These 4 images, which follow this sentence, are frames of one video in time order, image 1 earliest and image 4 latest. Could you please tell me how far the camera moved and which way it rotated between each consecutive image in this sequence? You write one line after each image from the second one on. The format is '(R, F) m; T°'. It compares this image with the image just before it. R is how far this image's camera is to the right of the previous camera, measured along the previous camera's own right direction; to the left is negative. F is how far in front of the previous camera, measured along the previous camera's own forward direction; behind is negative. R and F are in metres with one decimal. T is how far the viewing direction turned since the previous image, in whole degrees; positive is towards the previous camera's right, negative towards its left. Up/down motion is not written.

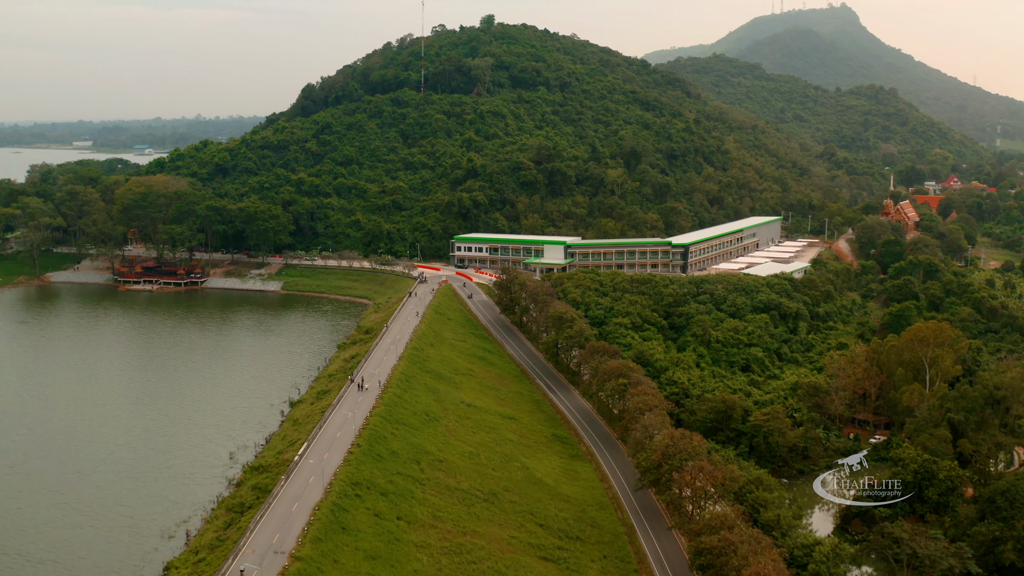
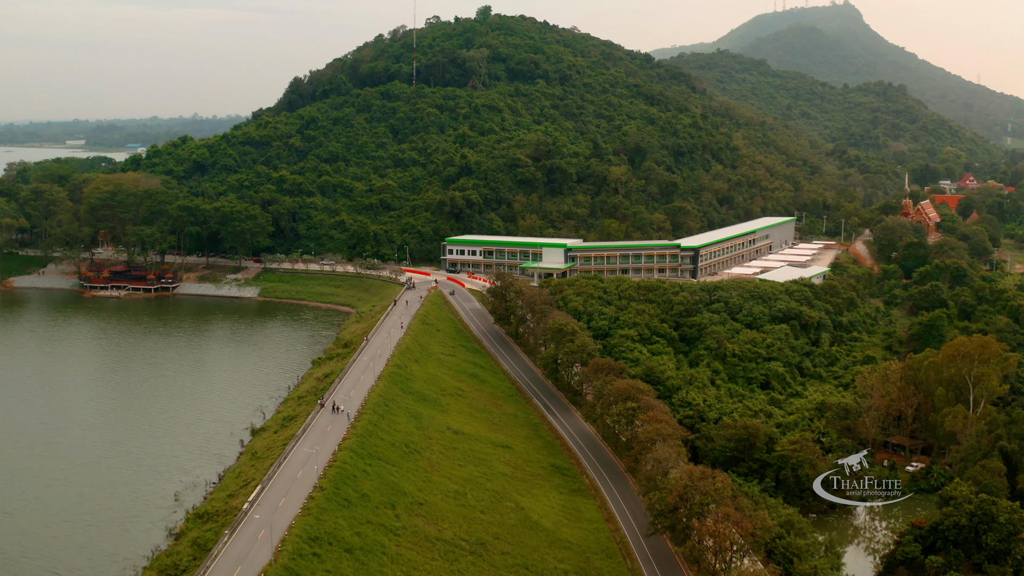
(+0.5, +7.7) m; 0°
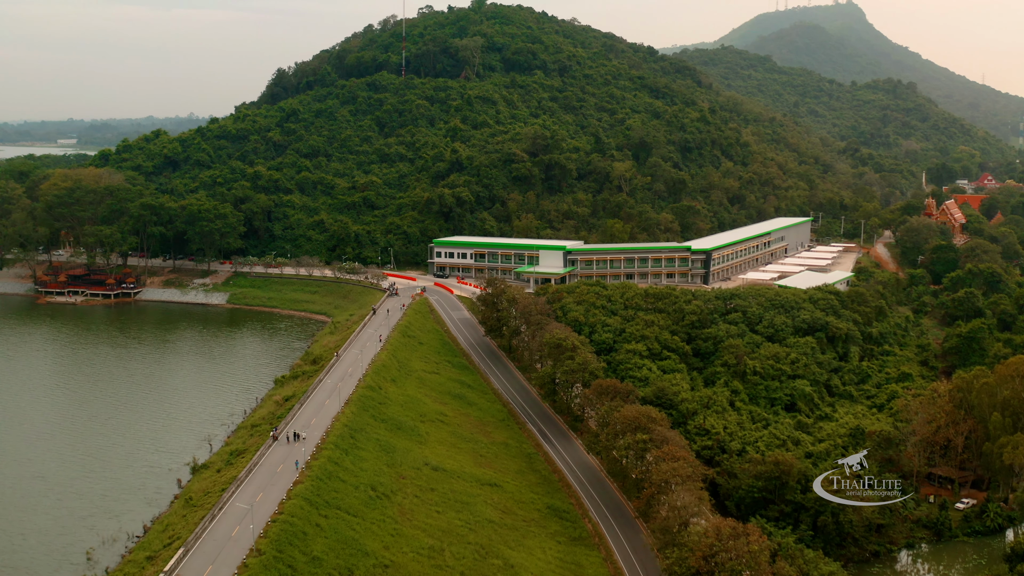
(+0.6, +8.5) m; 0°
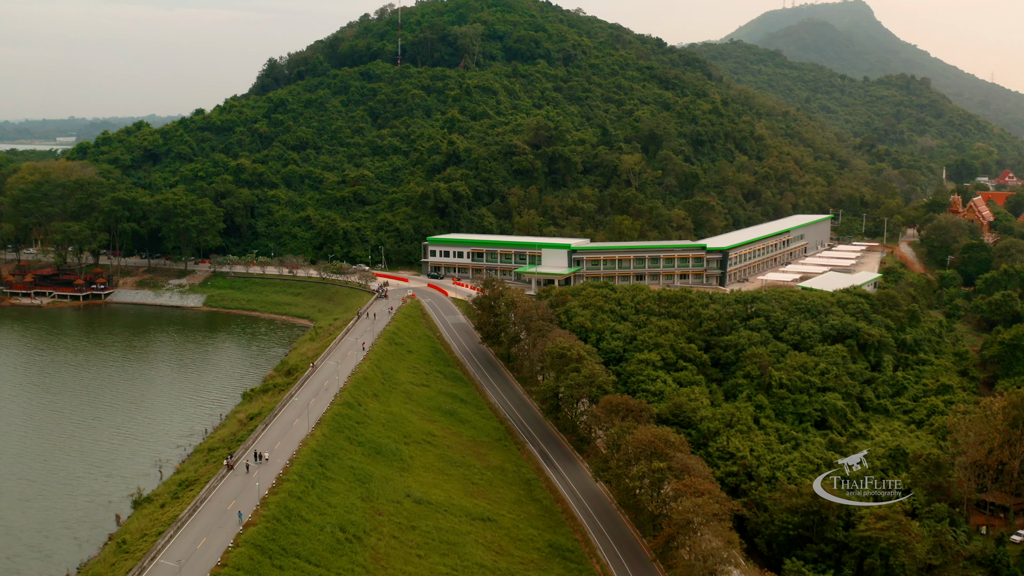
(+0.4, +6.6) m; 0°
